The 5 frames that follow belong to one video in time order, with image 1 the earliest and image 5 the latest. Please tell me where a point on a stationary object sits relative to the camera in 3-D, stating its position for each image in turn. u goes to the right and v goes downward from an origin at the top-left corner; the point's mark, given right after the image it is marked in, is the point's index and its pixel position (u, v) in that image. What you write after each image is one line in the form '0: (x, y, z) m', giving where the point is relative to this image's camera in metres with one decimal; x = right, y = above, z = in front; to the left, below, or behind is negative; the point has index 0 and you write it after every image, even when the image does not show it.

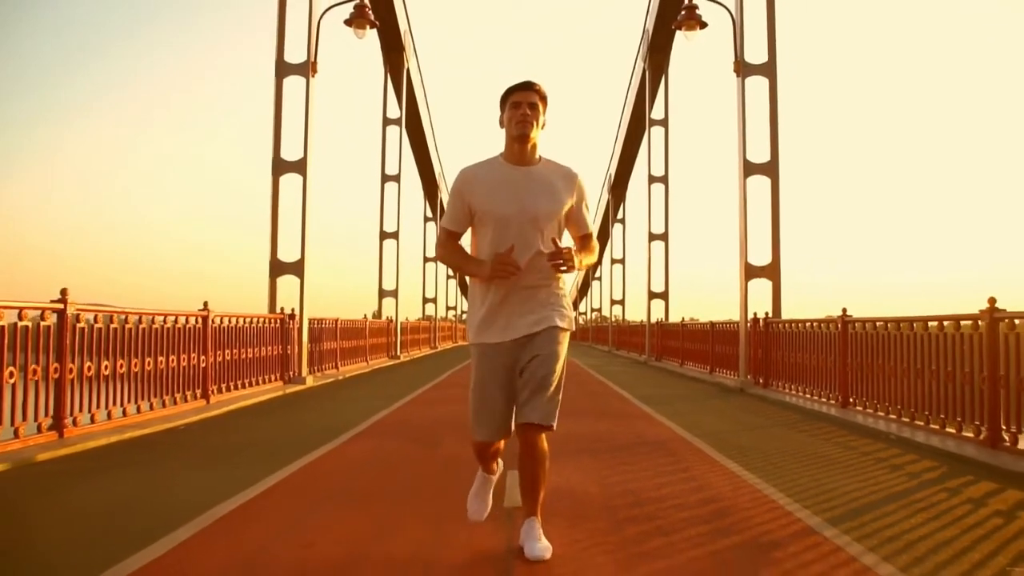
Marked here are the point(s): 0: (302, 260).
0: (-3.6, +0.4, +17.1) m
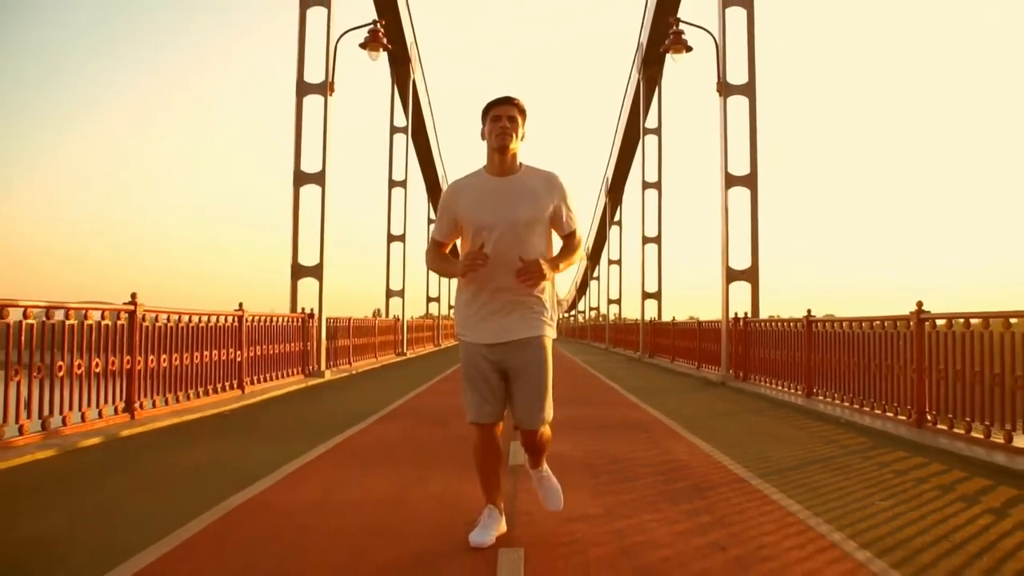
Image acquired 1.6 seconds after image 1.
0: (-3.6, +0.4, +17.9) m
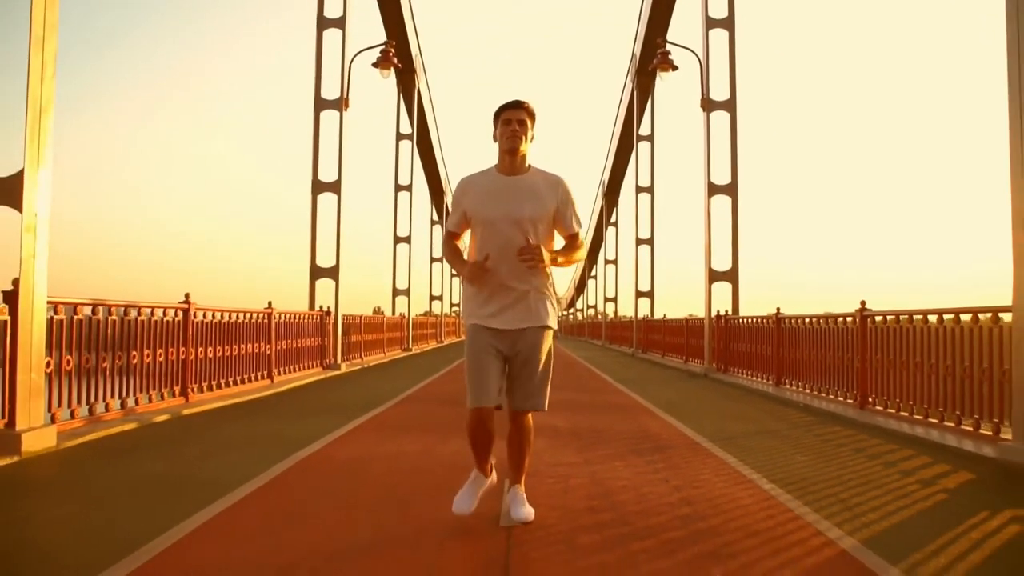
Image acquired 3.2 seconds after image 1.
0: (-3.6, +0.5, +18.6) m
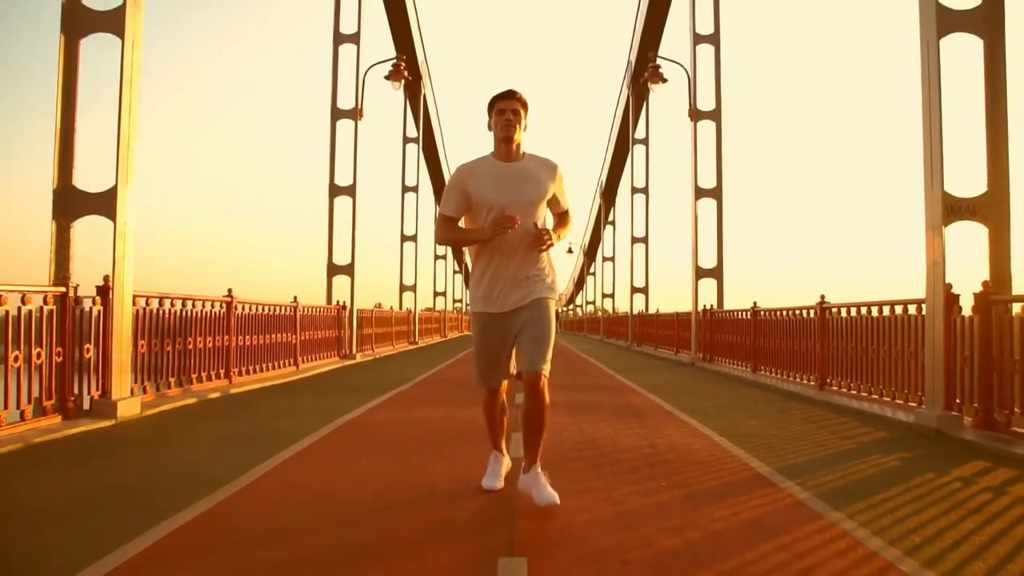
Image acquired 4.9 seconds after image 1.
0: (-3.6, +0.5, +19.4) m
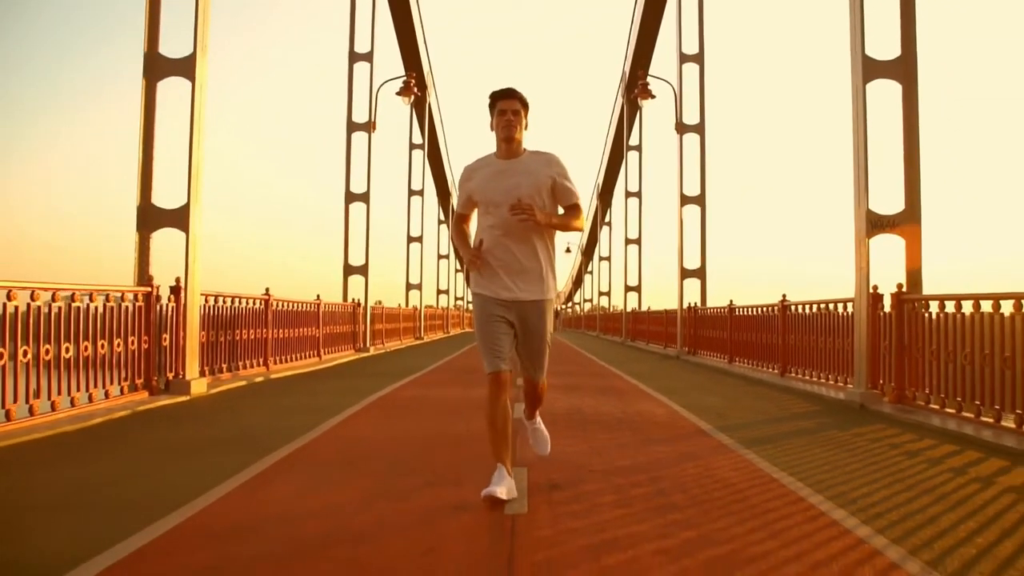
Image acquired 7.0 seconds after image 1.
0: (-3.6, +0.6, +20.3) m
